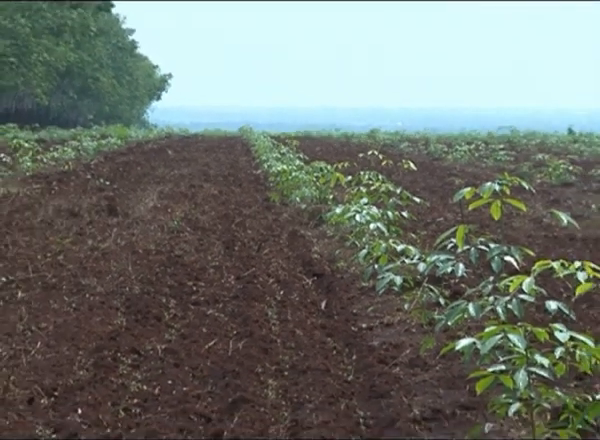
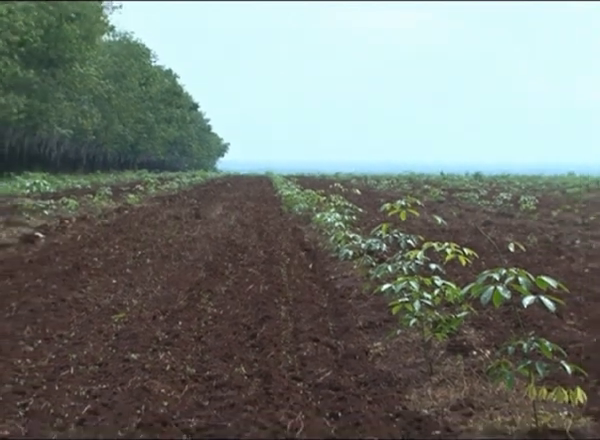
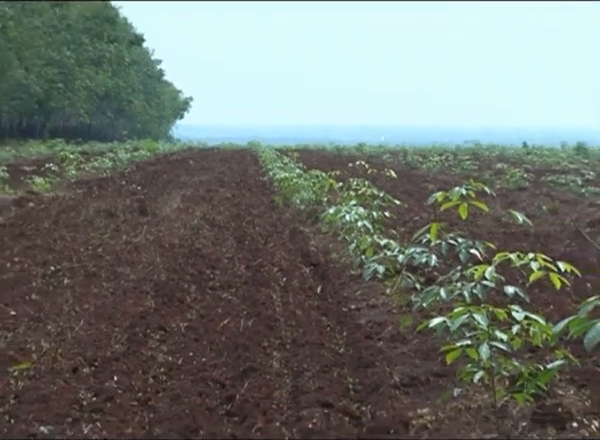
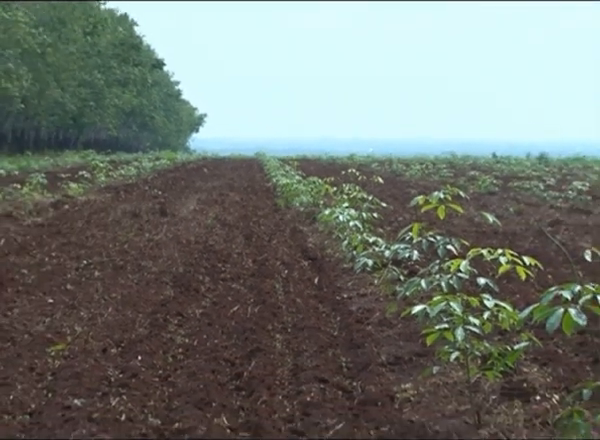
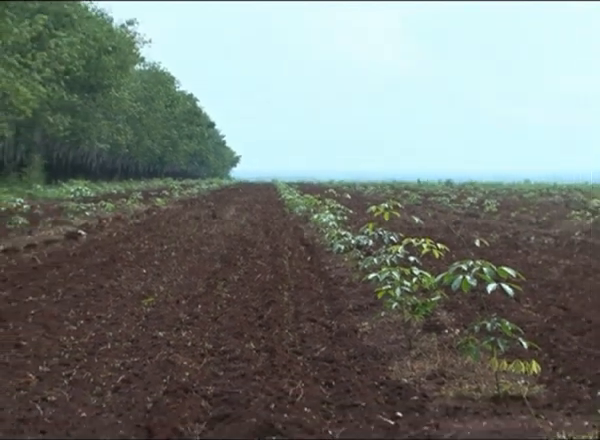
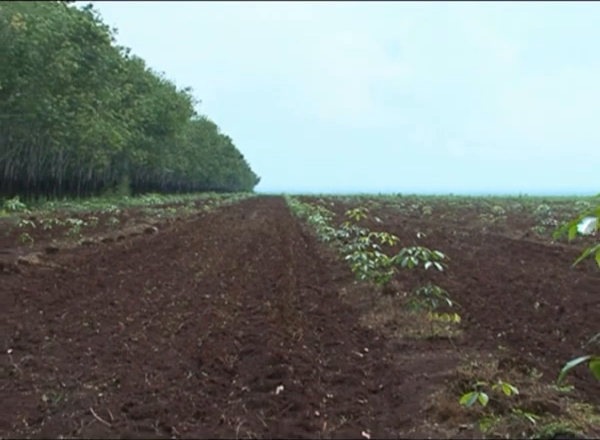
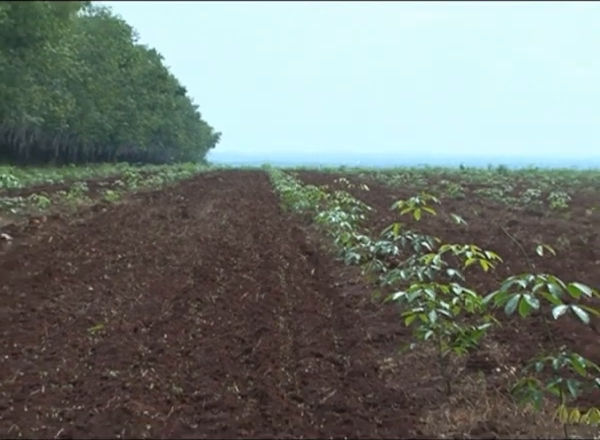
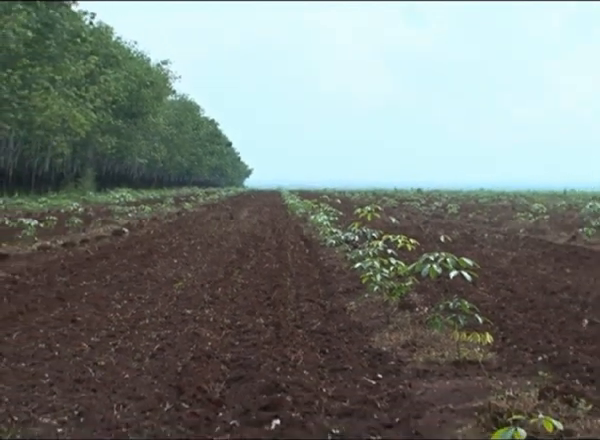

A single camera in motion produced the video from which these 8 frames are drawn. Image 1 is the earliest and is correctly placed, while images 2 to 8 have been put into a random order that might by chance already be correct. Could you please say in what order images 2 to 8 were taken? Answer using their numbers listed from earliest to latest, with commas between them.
3, 4, 7, 2, 5, 8, 6
